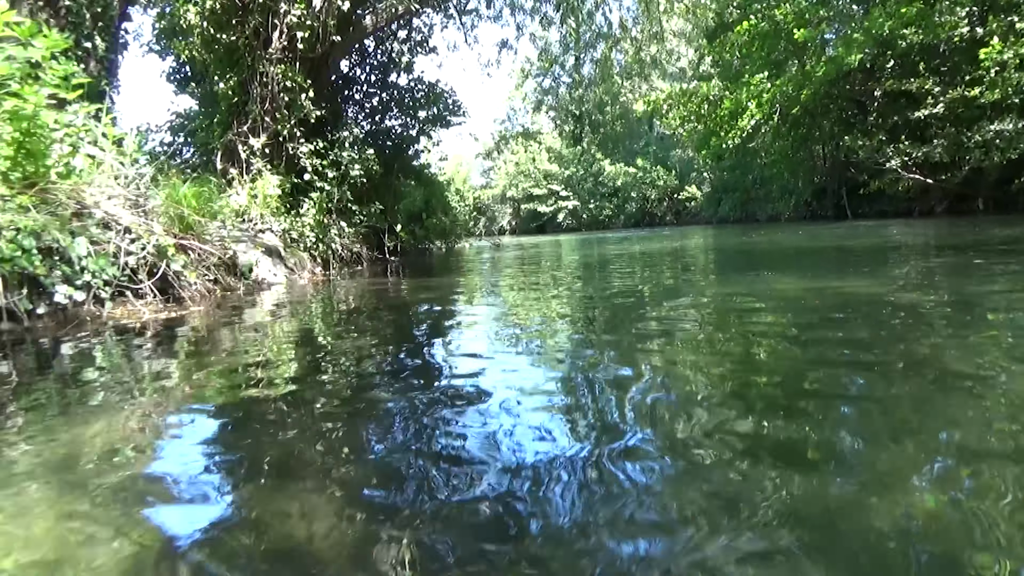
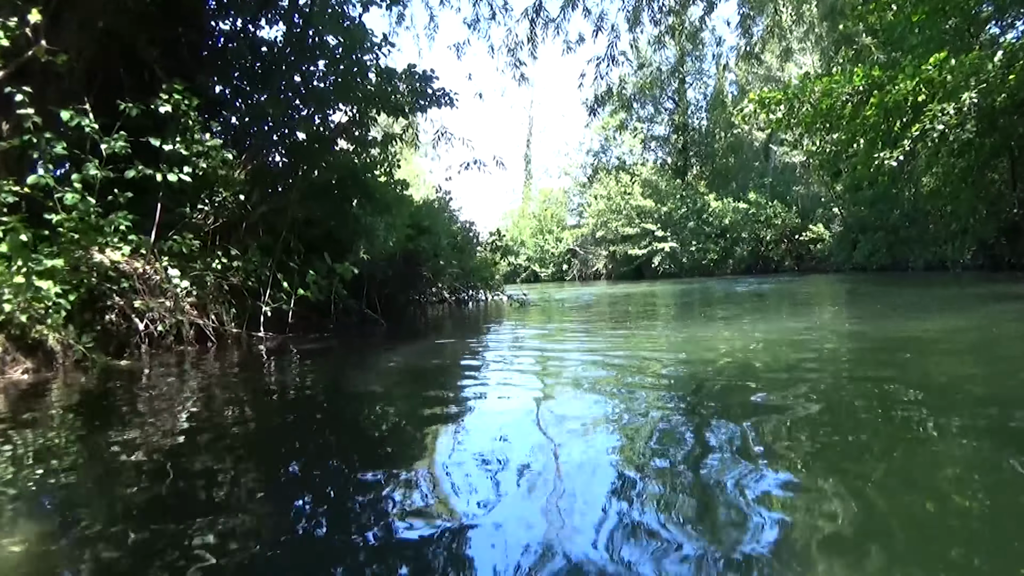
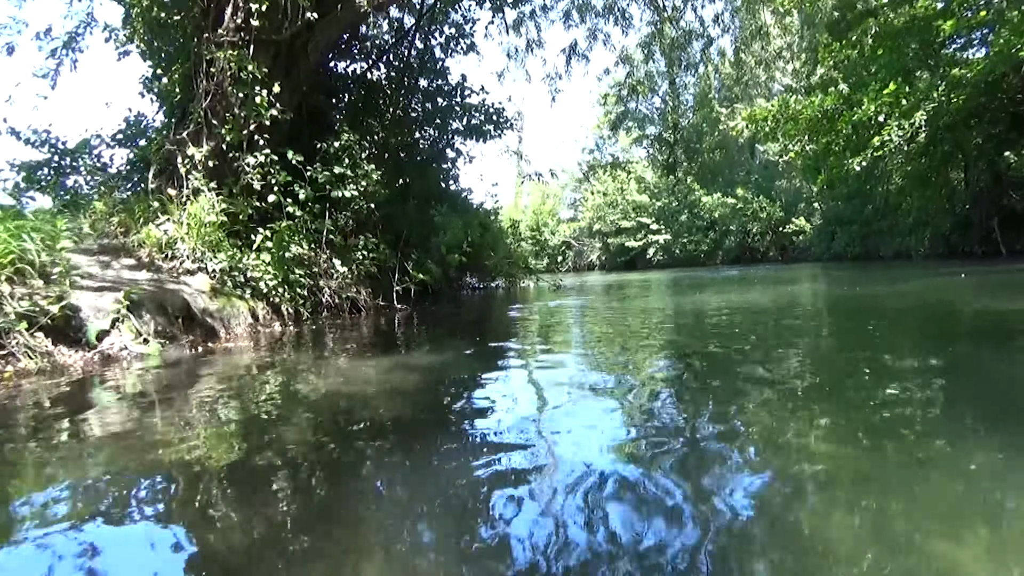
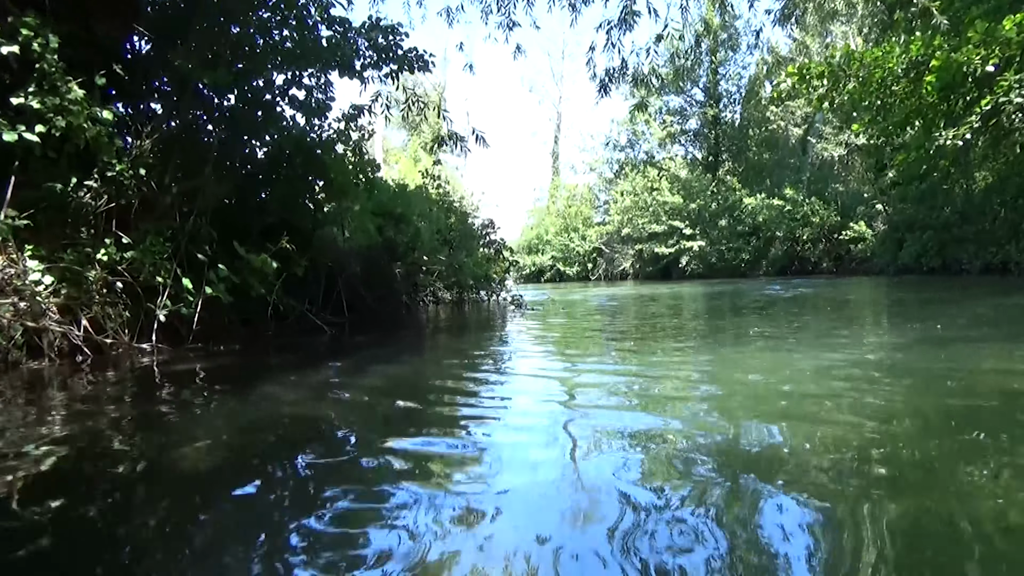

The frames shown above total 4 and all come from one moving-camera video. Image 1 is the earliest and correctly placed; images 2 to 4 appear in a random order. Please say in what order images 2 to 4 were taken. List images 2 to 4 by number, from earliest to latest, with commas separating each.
3, 2, 4
